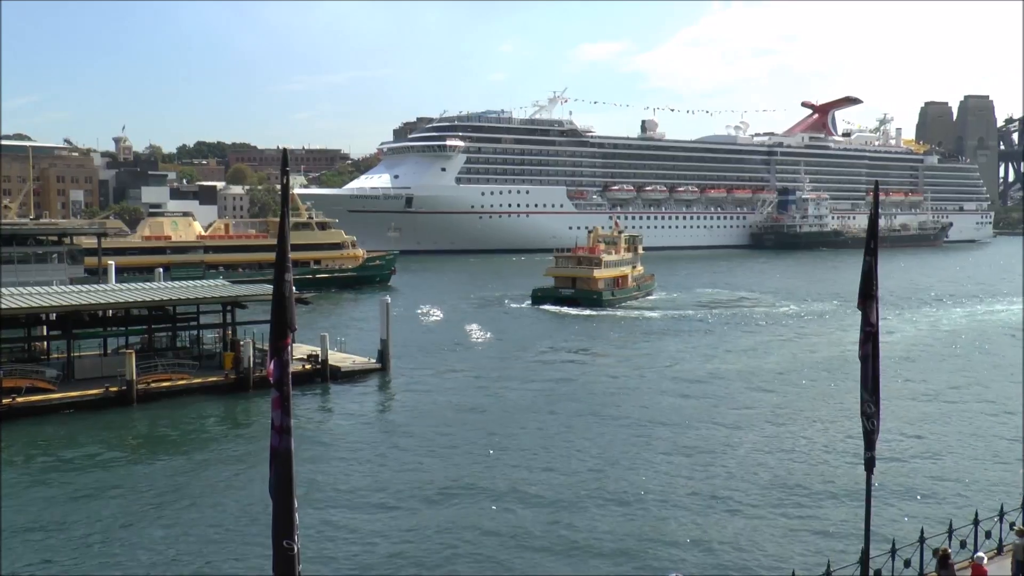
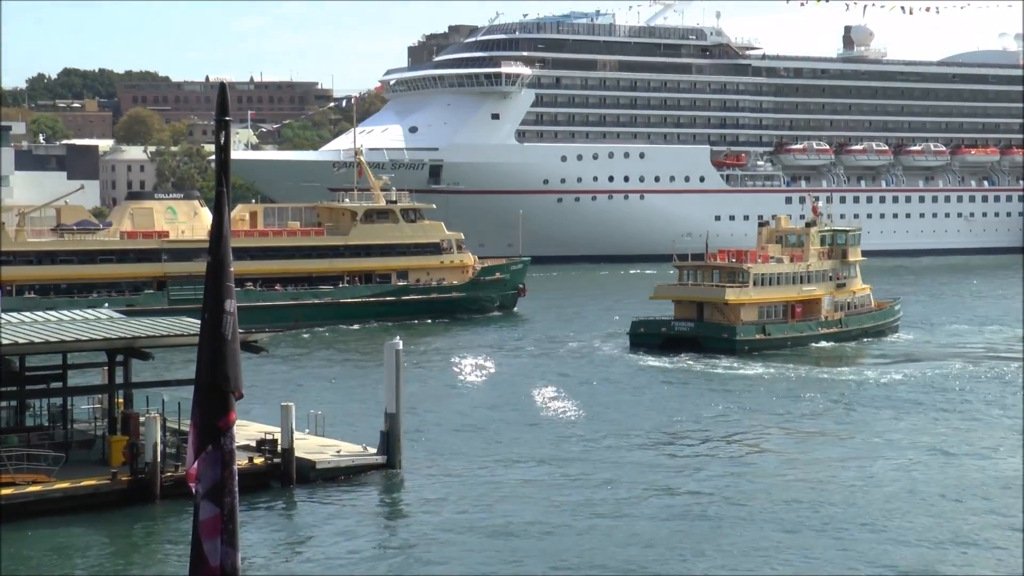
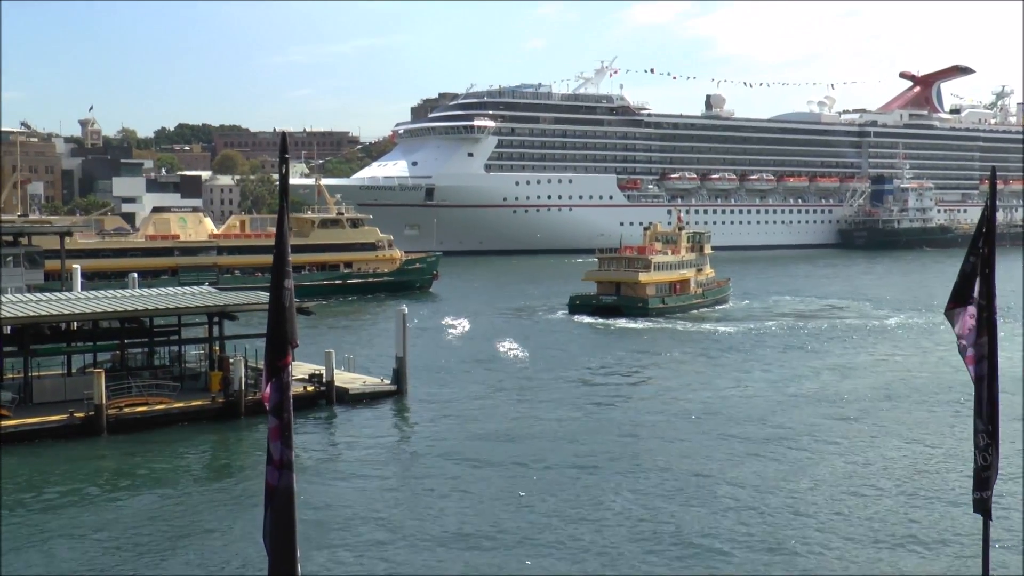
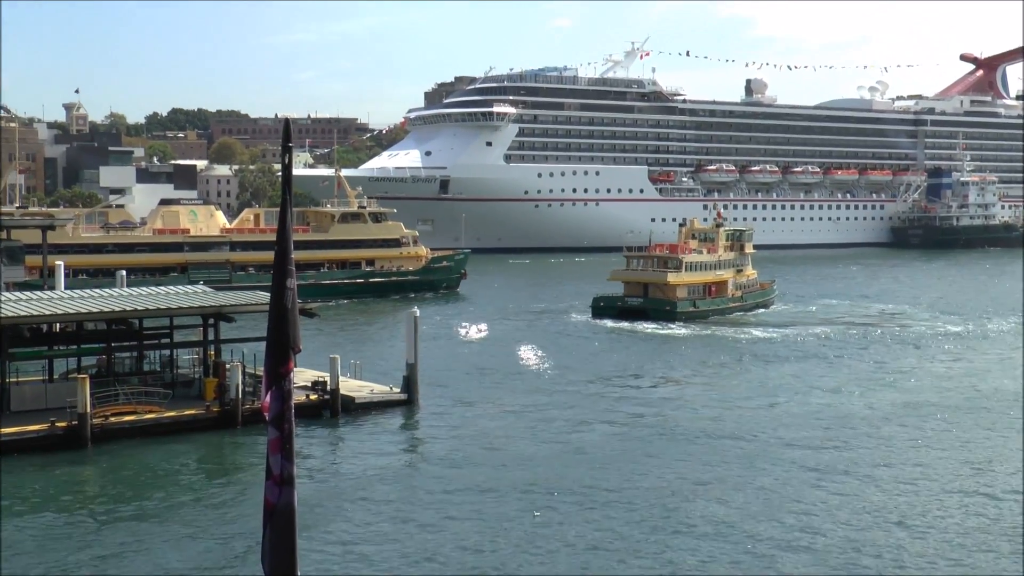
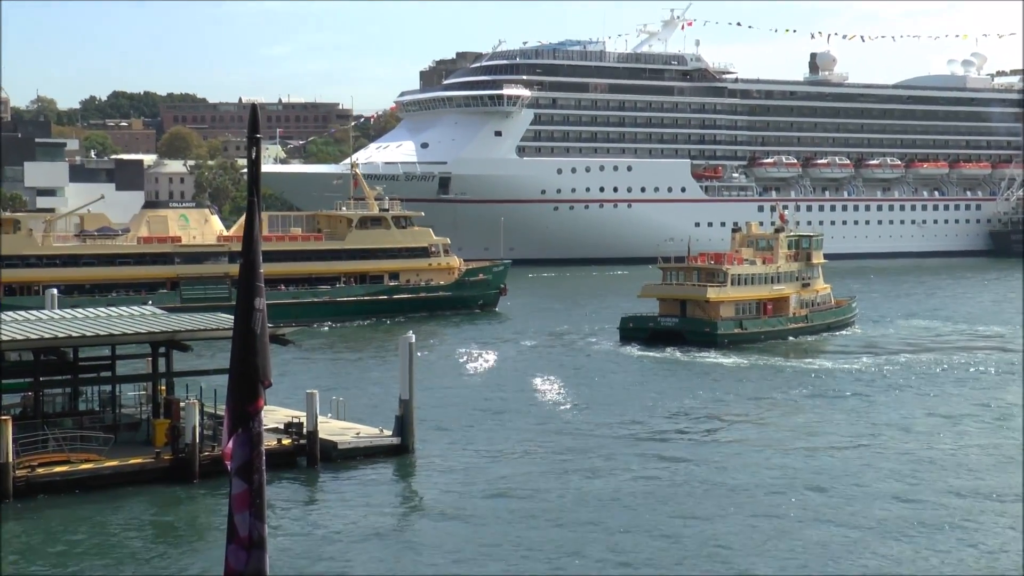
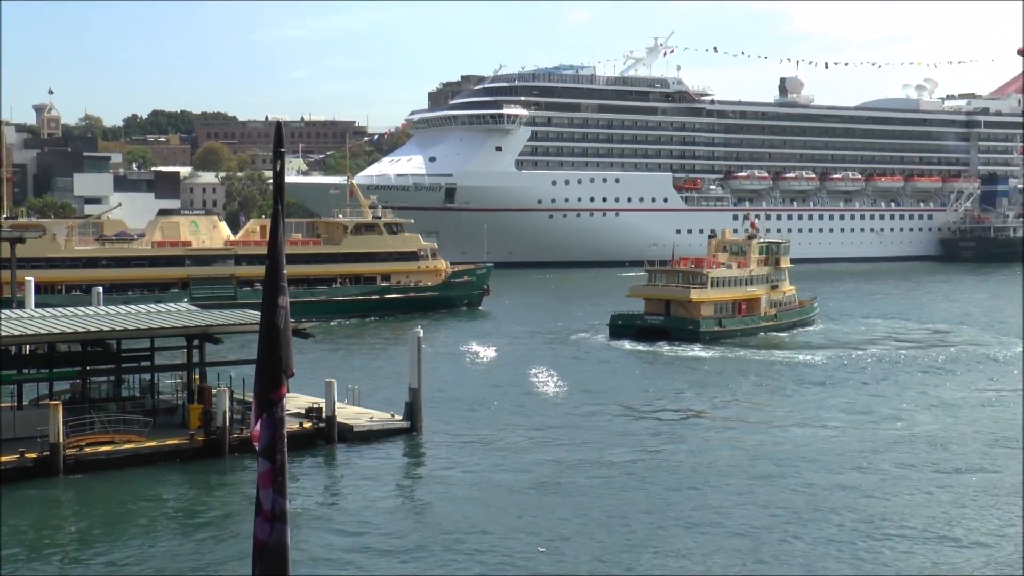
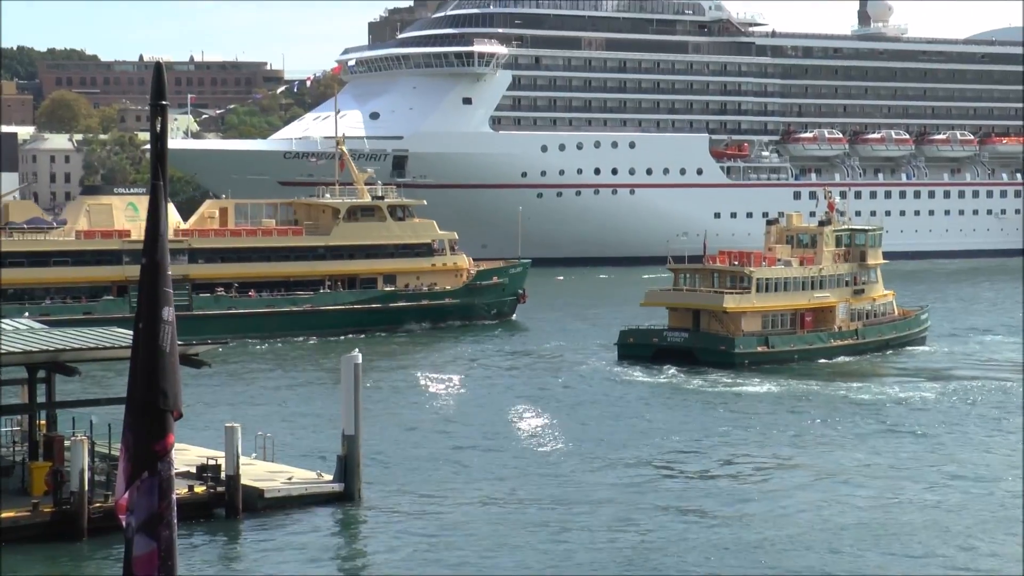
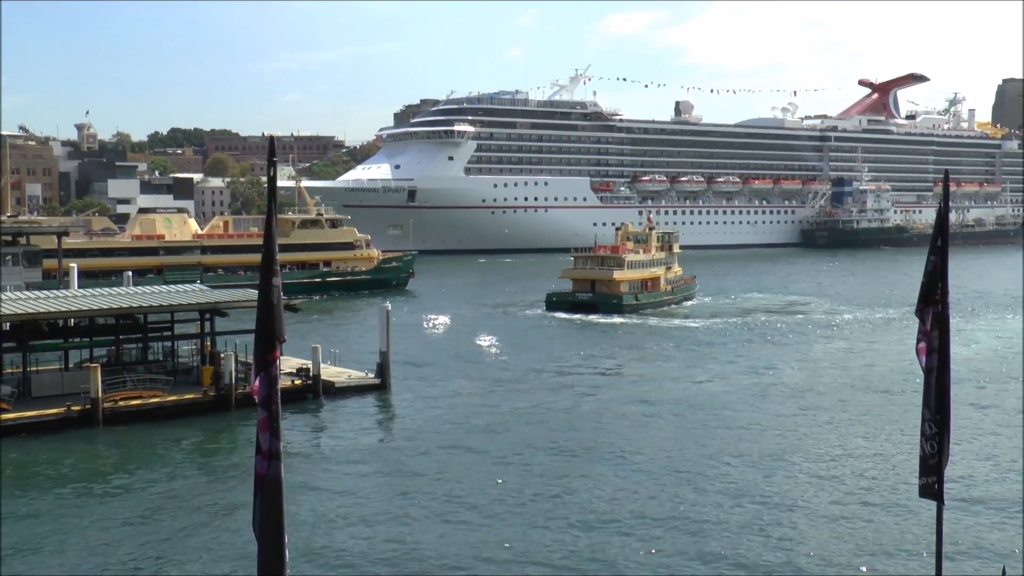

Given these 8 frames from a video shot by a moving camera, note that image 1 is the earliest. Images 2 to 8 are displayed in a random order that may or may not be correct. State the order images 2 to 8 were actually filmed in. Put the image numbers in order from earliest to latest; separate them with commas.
8, 3, 4, 6, 5, 2, 7
